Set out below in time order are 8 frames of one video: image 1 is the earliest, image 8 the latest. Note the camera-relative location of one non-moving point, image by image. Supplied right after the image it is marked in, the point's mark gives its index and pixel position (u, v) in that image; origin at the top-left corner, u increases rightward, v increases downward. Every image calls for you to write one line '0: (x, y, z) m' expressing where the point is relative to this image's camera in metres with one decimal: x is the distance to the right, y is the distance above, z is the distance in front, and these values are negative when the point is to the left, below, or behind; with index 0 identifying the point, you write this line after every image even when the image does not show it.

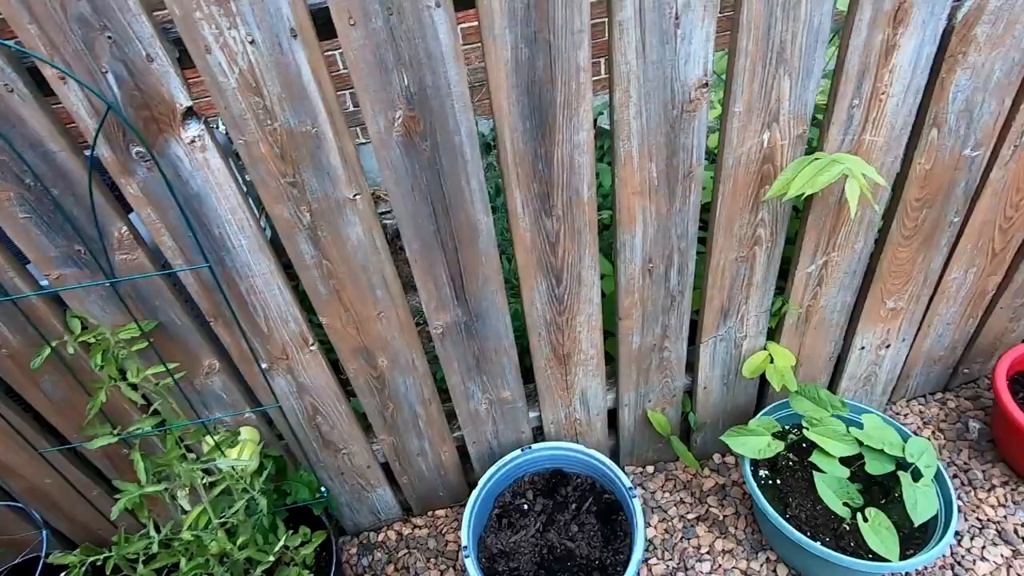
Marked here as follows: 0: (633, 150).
0: (+0.3, +0.3, +1.1) m
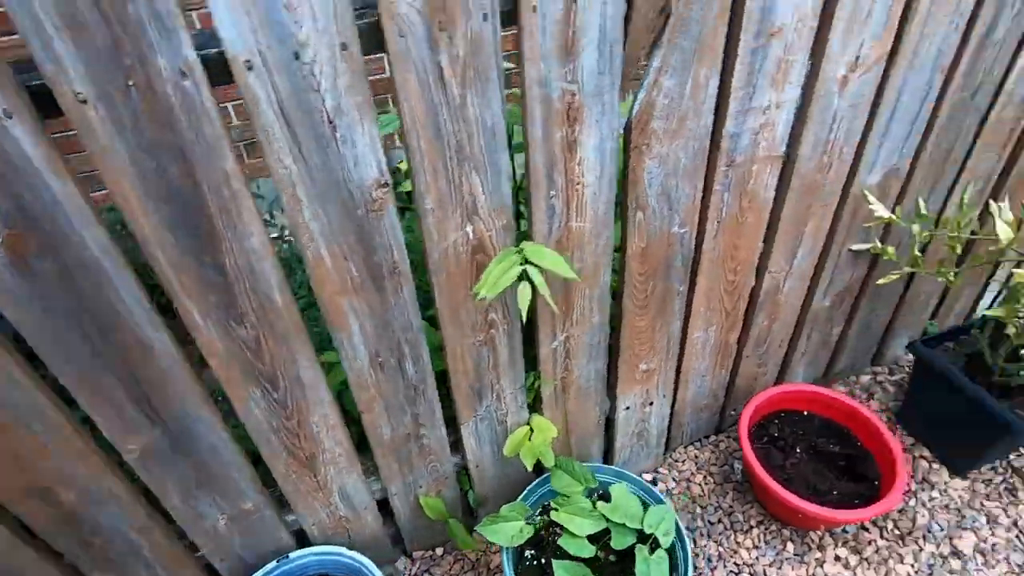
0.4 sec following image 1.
0: (-0.4, +0.1, +1.1) m
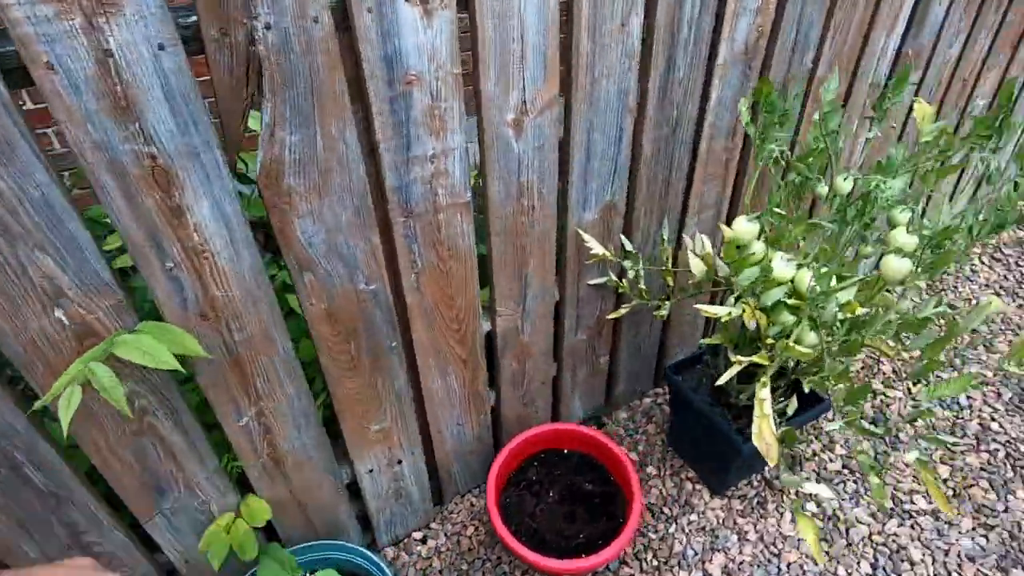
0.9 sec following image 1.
0: (-1.1, -0.1, +0.8) m
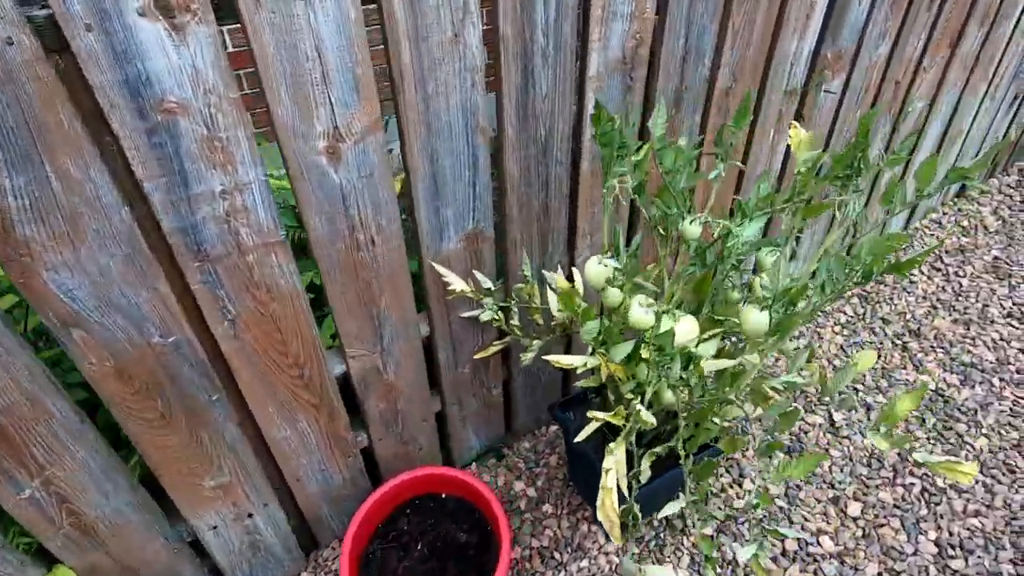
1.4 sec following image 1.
0: (-1.5, -0.2, +0.7) m
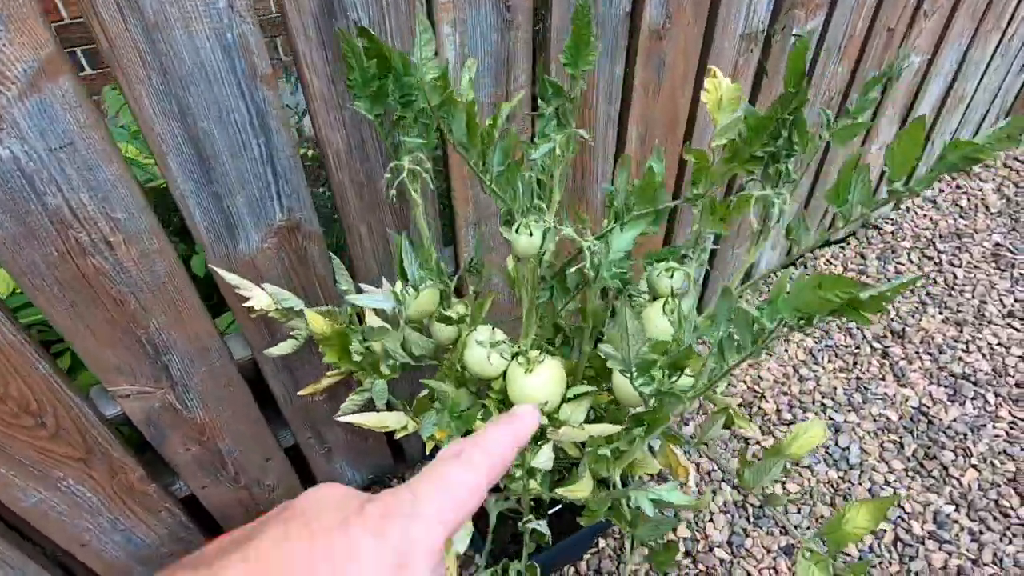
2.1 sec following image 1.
0: (-1.8, -0.3, +0.3) m
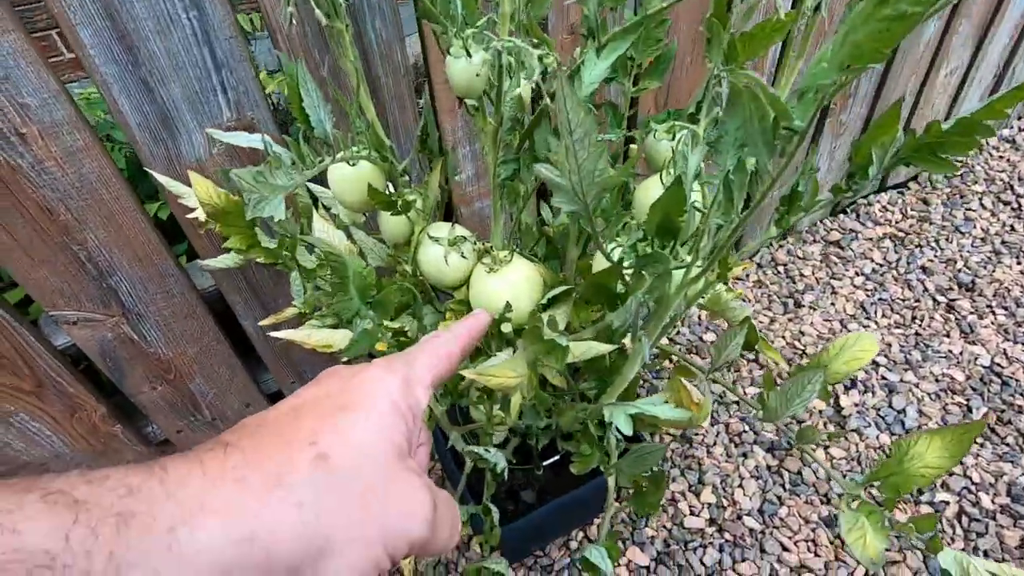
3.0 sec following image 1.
0: (-1.8, -0.2, +0.3) m
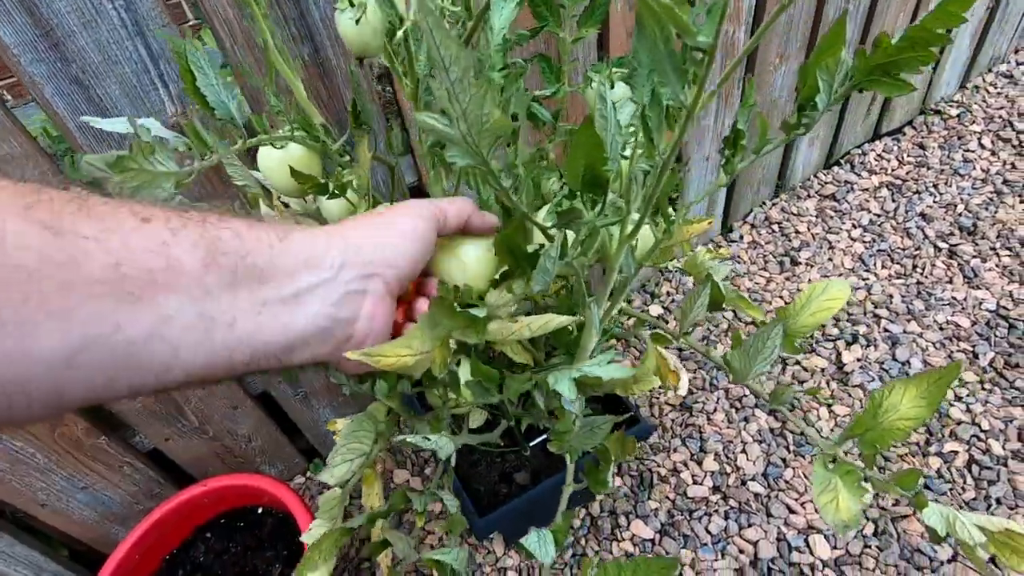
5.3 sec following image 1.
0: (-1.9, -0.3, +0.3) m
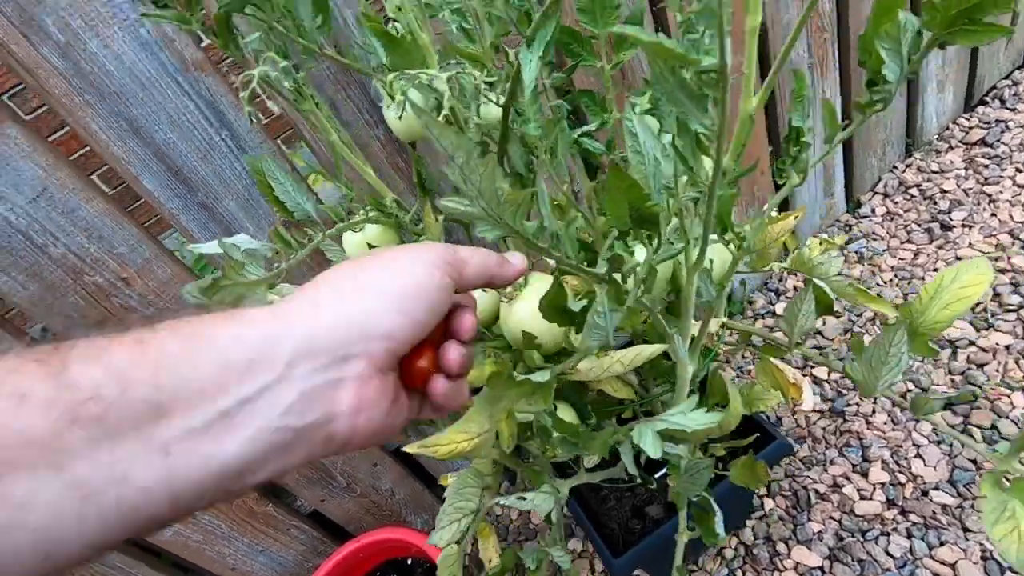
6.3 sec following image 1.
0: (-1.7, -0.7, +0.7) m
